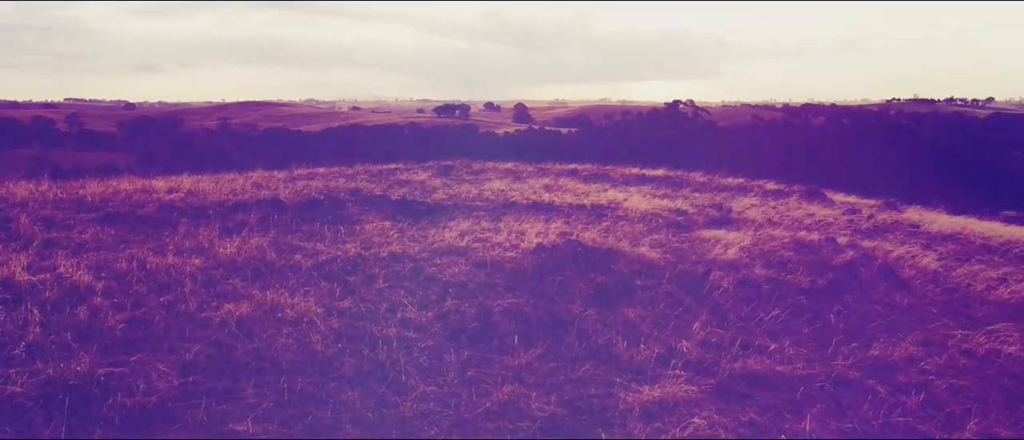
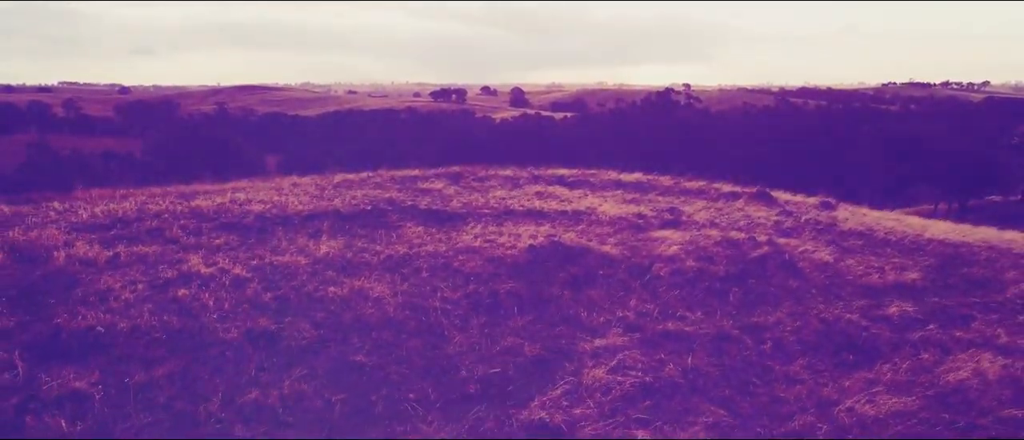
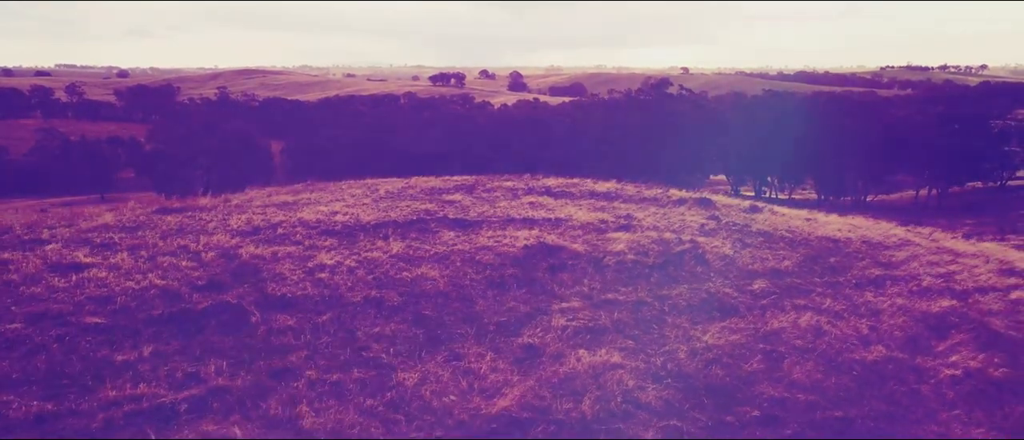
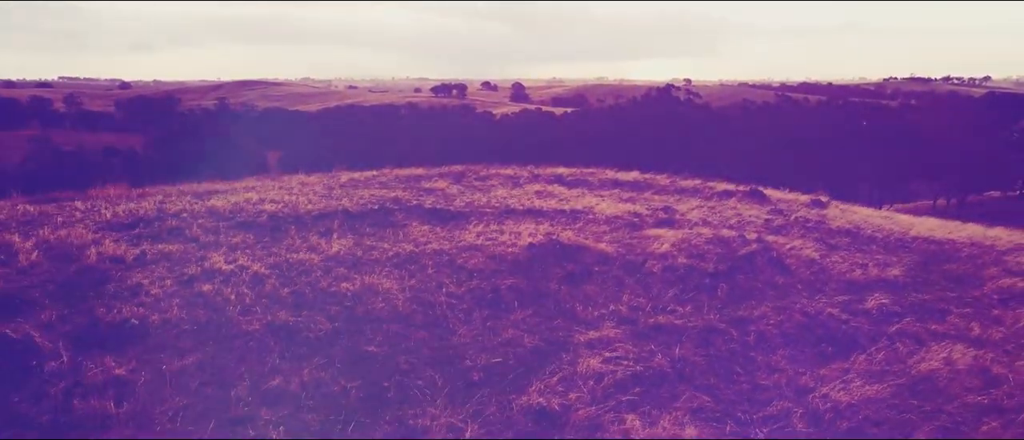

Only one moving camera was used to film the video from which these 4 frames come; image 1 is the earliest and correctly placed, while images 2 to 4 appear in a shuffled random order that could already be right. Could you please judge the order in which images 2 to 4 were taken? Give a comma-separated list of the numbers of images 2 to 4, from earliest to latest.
2, 4, 3
